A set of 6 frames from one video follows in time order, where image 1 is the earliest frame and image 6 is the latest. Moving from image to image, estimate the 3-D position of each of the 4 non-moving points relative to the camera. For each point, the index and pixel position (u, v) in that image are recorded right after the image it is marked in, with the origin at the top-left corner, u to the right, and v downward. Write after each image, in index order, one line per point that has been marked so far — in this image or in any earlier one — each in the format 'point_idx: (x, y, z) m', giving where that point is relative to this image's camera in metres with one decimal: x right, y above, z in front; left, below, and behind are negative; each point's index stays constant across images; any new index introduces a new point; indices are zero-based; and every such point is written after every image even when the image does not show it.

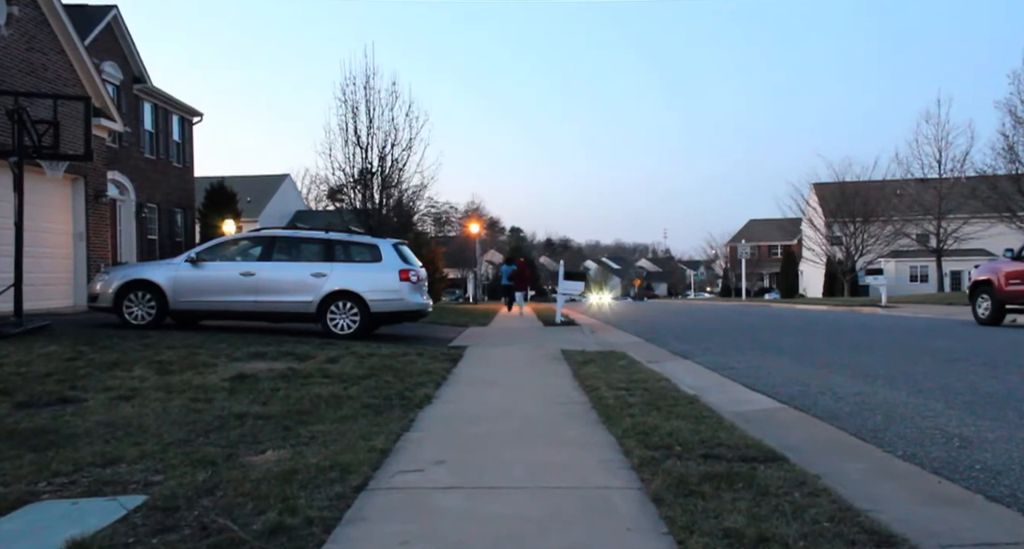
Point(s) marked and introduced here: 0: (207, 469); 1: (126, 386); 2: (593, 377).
0: (-2.3, -1.4, +6.0) m
1: (-4.2, -1.2, +8.4) m
2: (+1.0, -1.3, +9.6) m
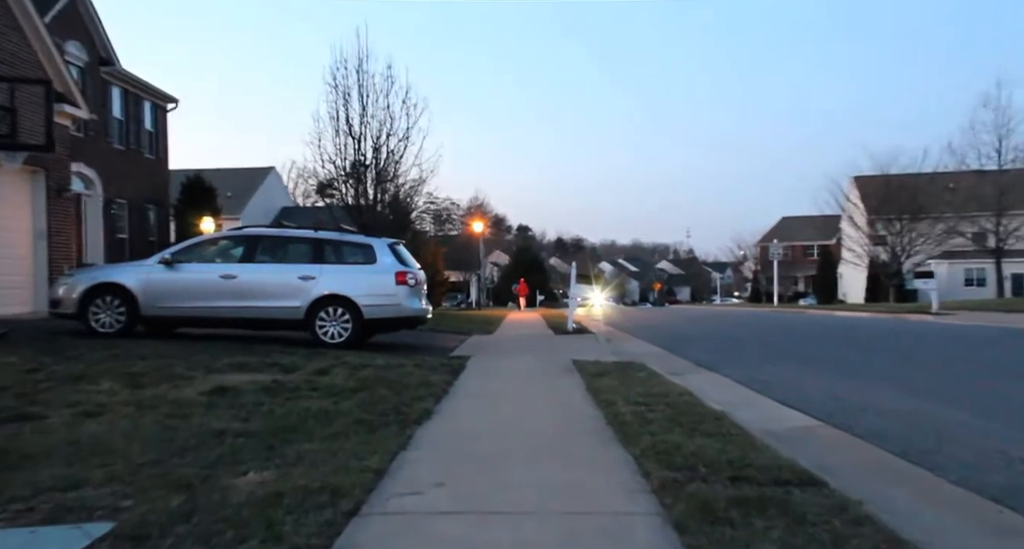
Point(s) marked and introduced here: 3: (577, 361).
0: (-2.2, -1.5, +5.3) m
1: (-4.1, -1.2, +7.7) m
2: (+1.1, -1.3, +8.9) m
3: (+1.0, -1.3, +11.0) m
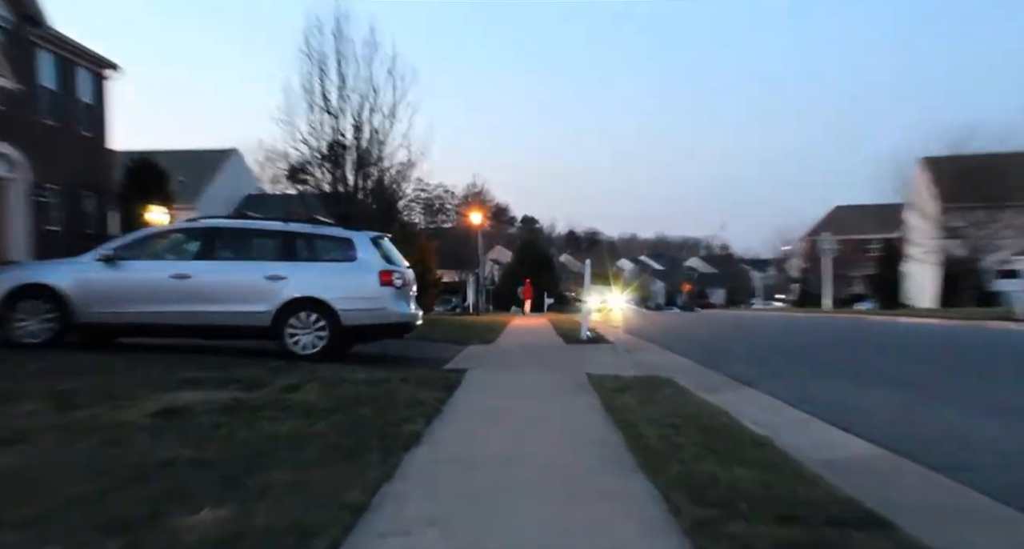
0: (-2.2, -1.5, +4.2) m
1: (-4.1, -1.2, +6.6) m
2: (+1.1, -1.3, +7.8) m
3: (+1.0, -1.3, +9.9) m
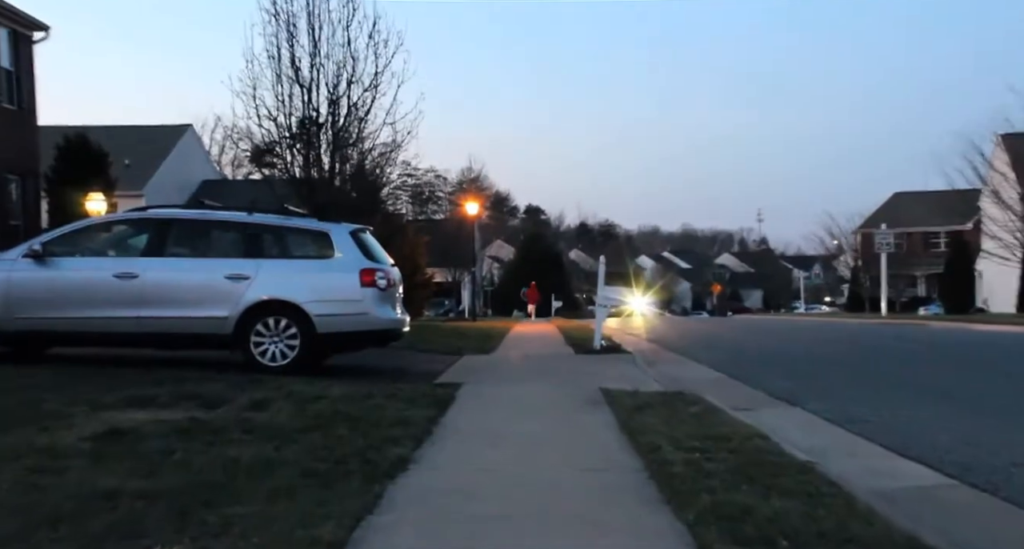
0: (-2.2, -1.5, +3.3) m
1: (-4.1, -1.2, +5.7) m
2: (+1.1, -1.3, +6.9) m
3: (+1.0, -1.3, +9.0) m
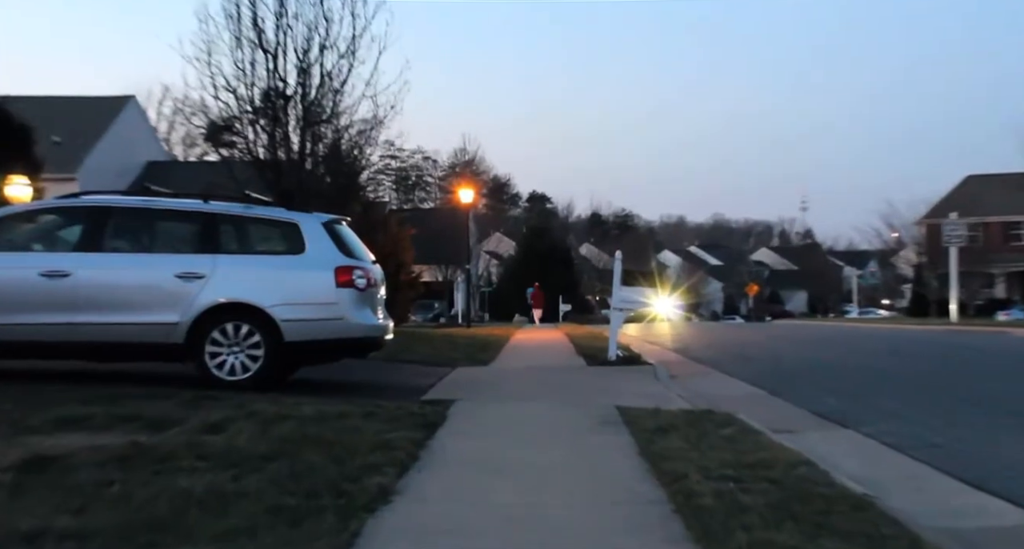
0: (-2.2, -1.4, +2.5) m
1: (-4.1, -1.2, +4.9) m
2: (+1.2, -1.3, +6.1) m
3: (+1.1, -1.3, +8.2) m
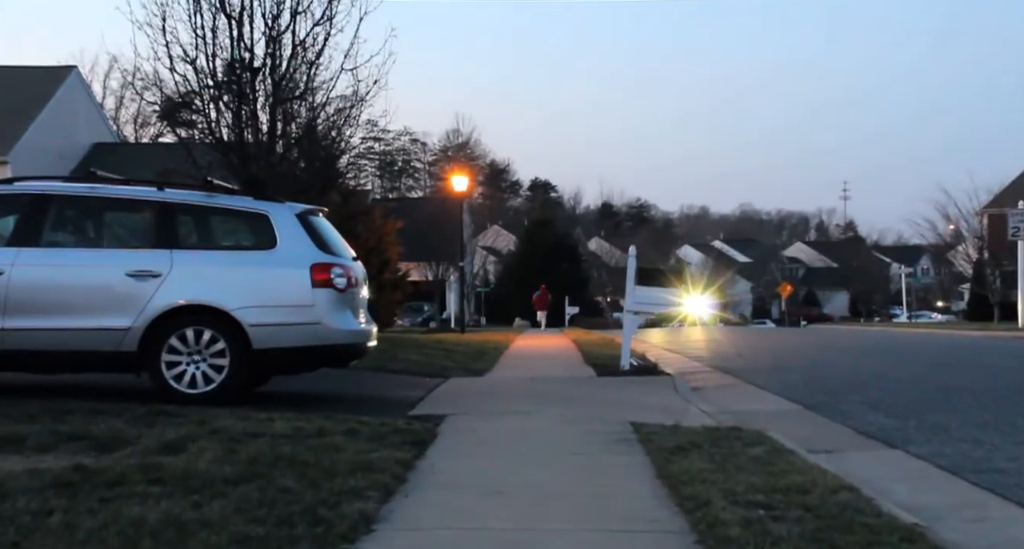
0: (-2.2, -1.5, +1.9) m
1: (-4.1, -1.2, +4.4) m
2: (+1.1, -1.3, +5.6) m
3: (+1.0, -1.3, +7.7) m
